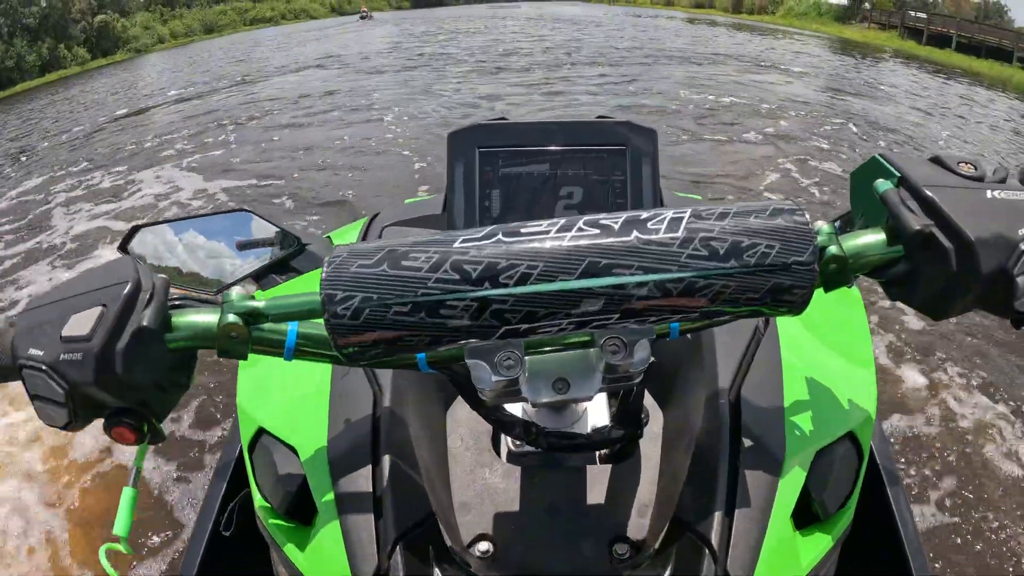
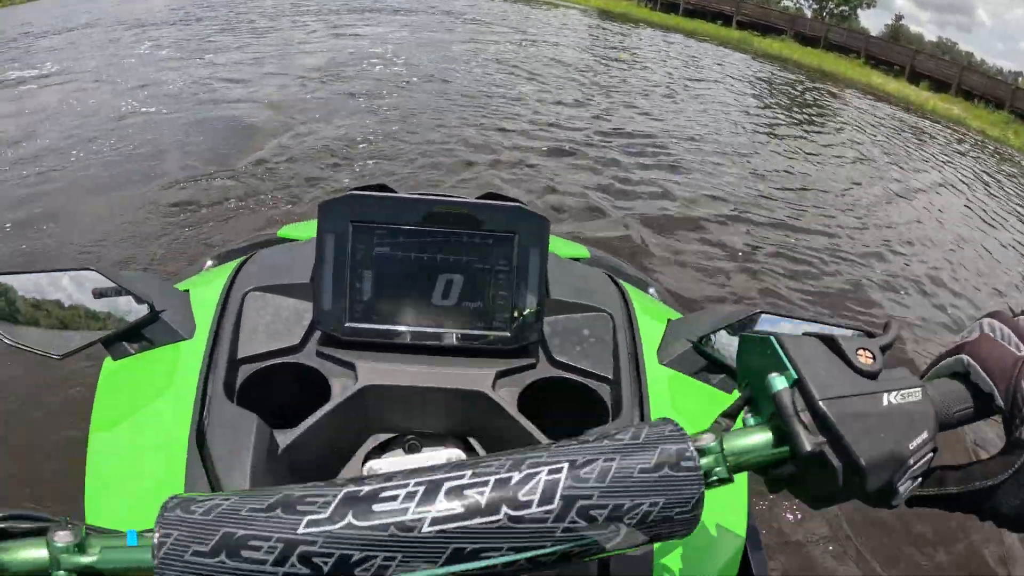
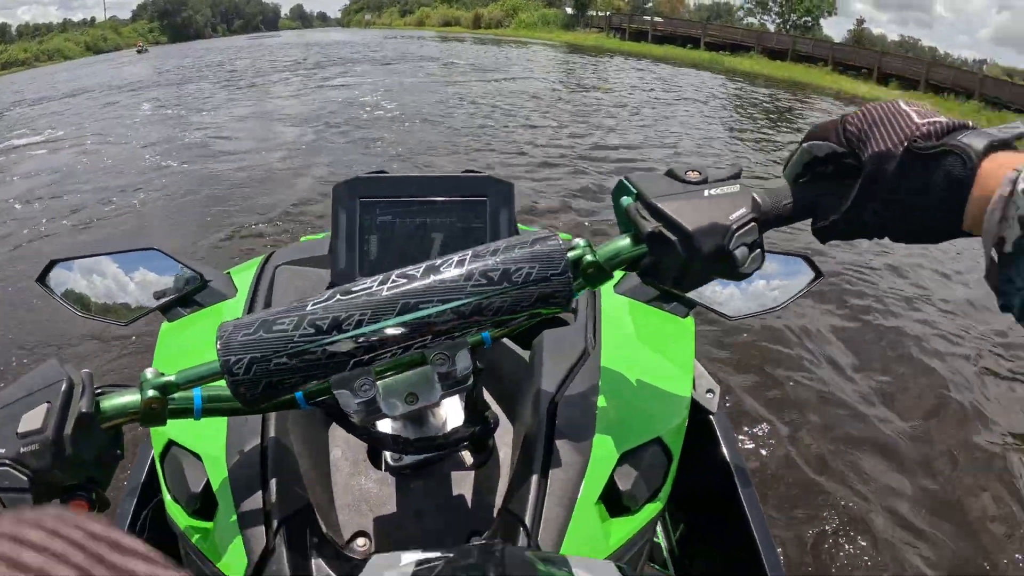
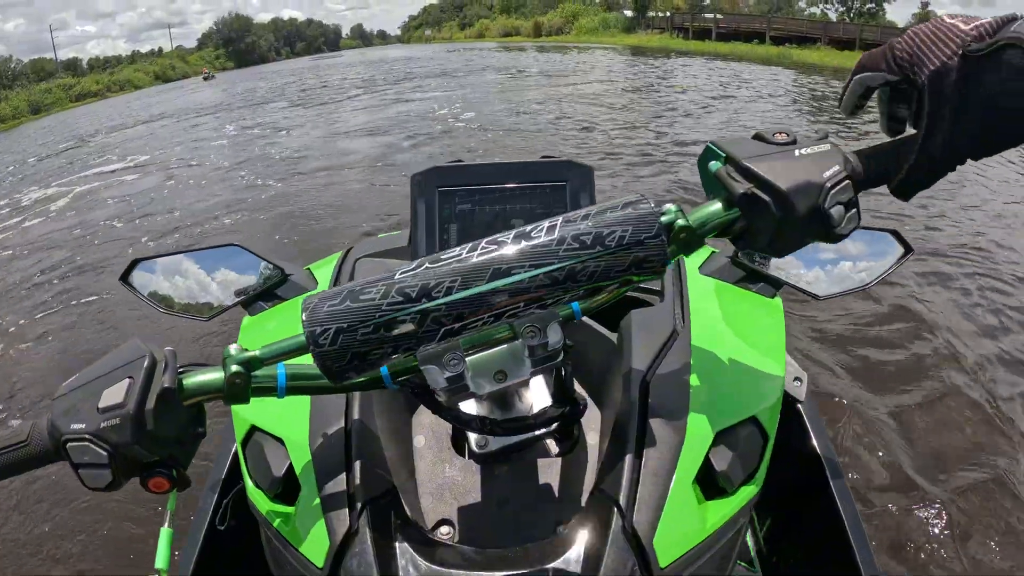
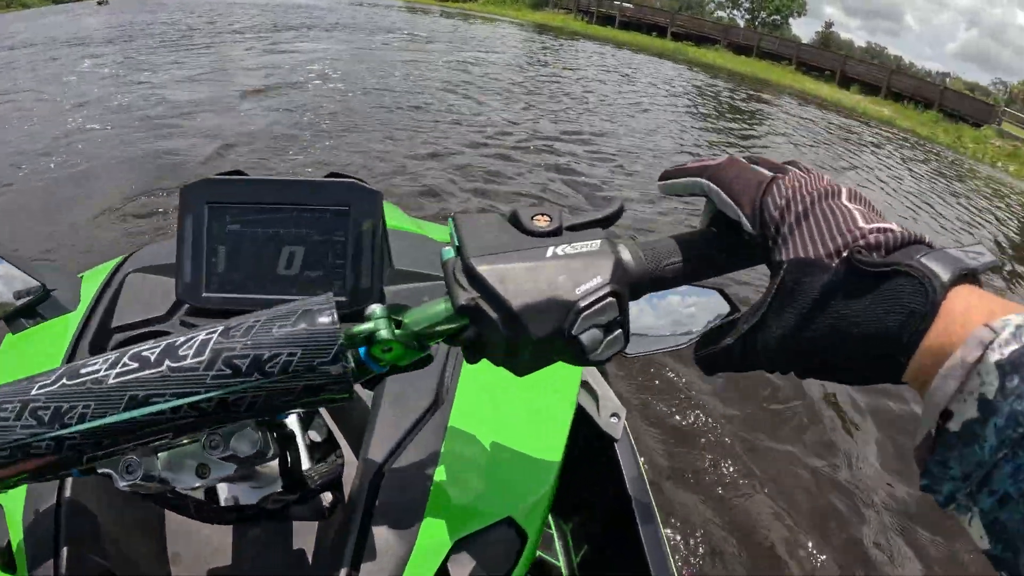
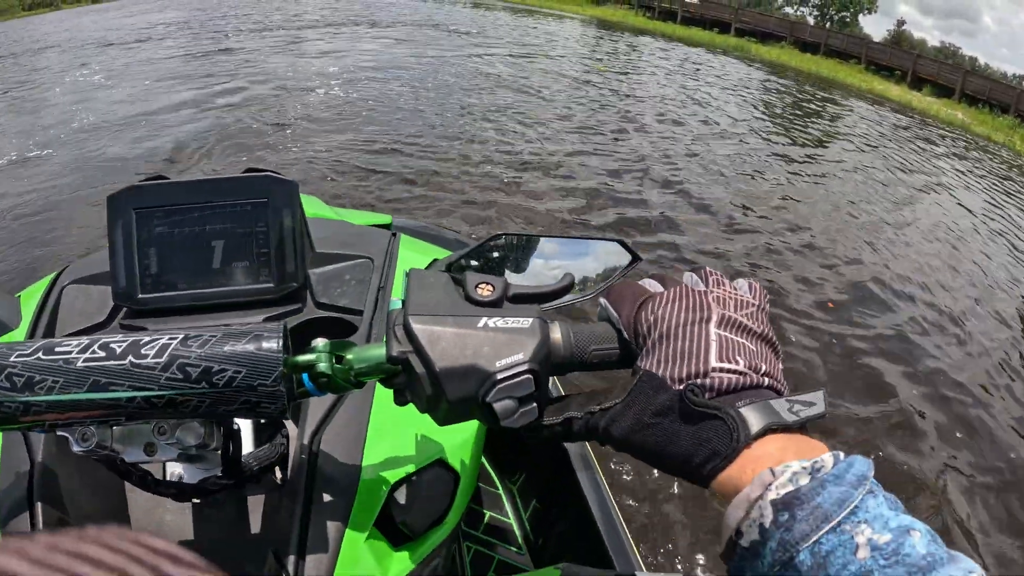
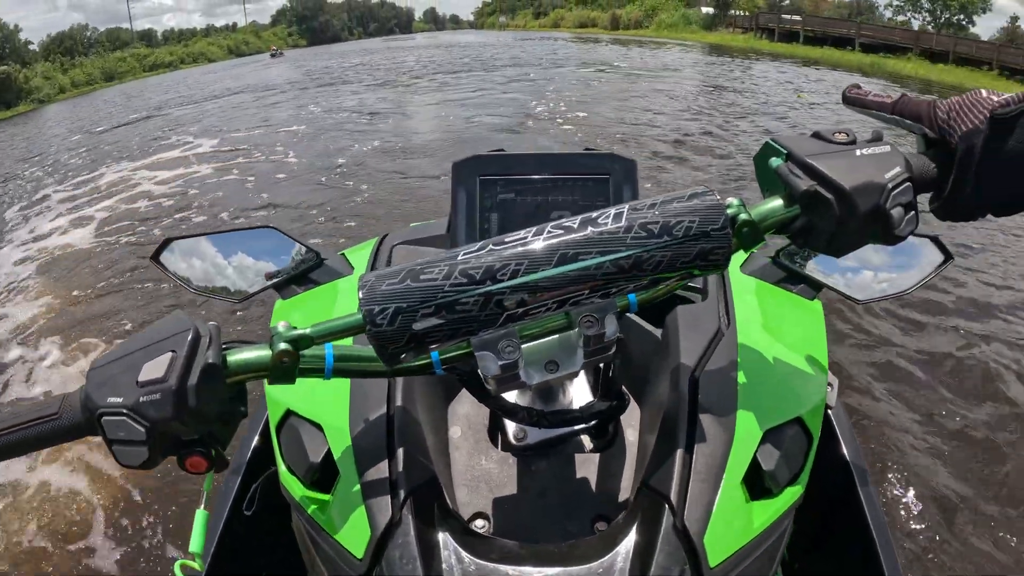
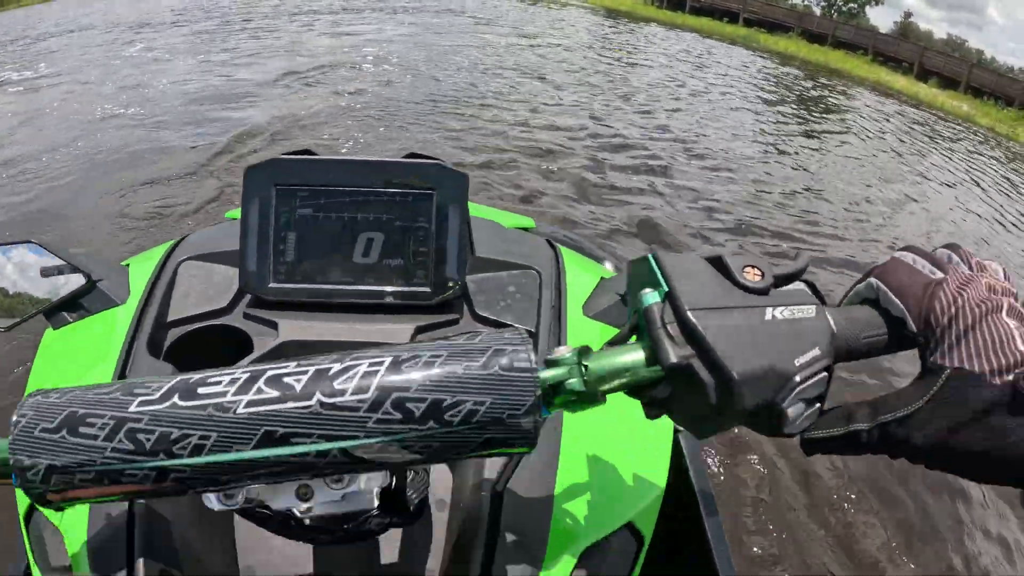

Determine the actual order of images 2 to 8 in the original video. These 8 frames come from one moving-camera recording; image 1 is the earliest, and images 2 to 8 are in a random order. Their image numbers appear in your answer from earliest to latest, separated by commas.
7, 4, 3, 5, 2, 8, 6
